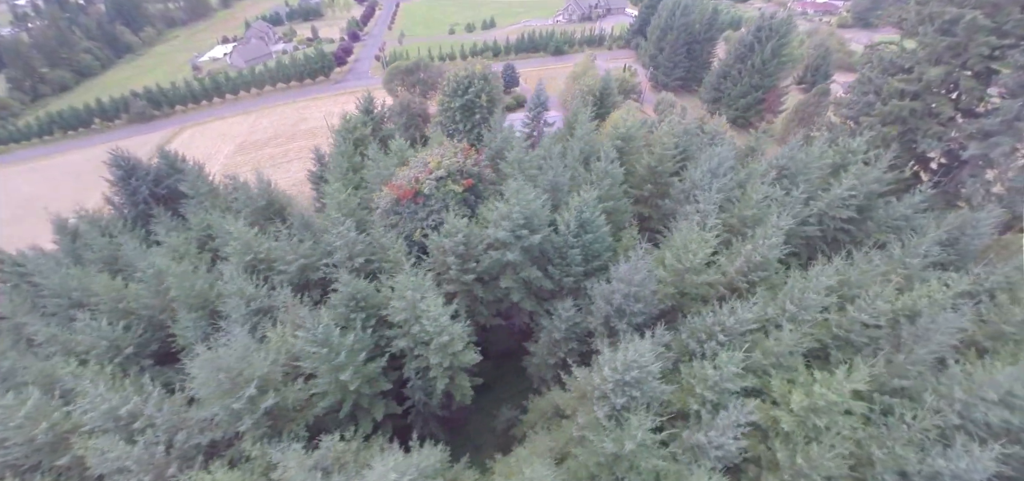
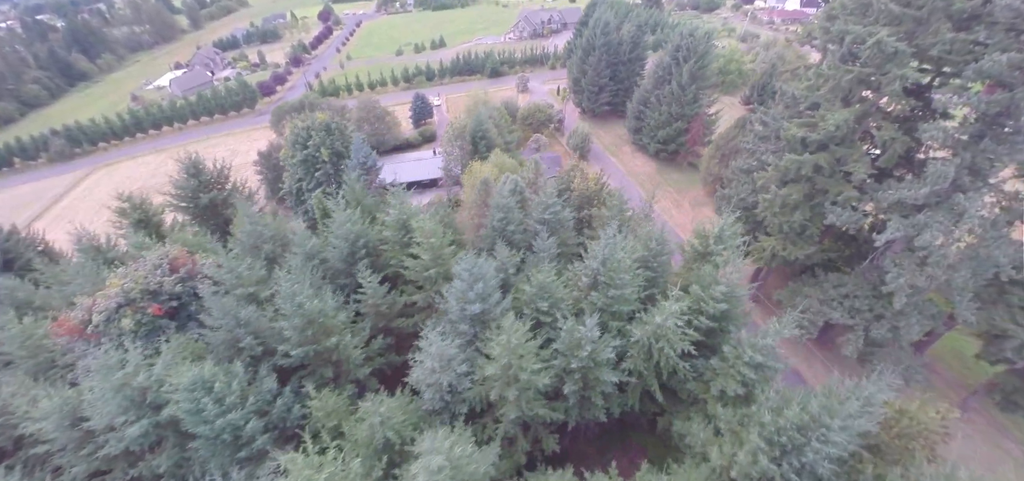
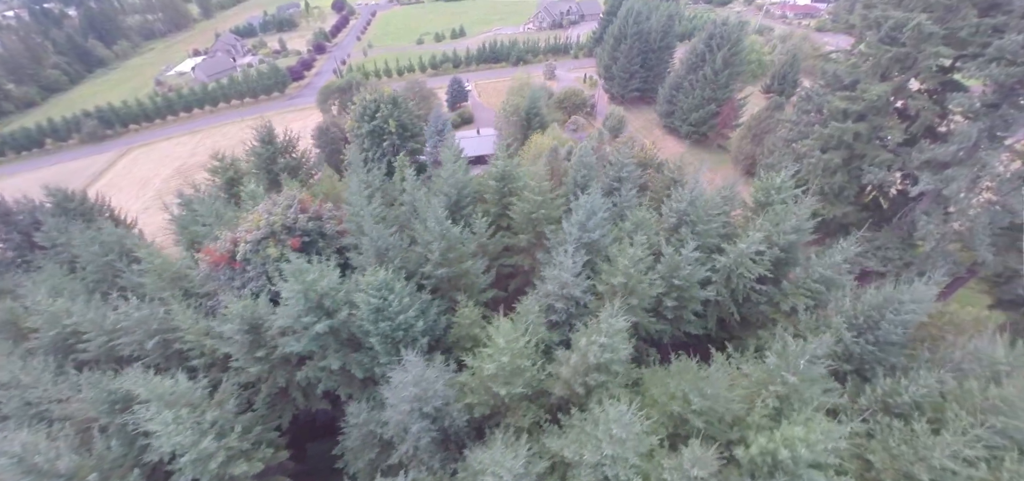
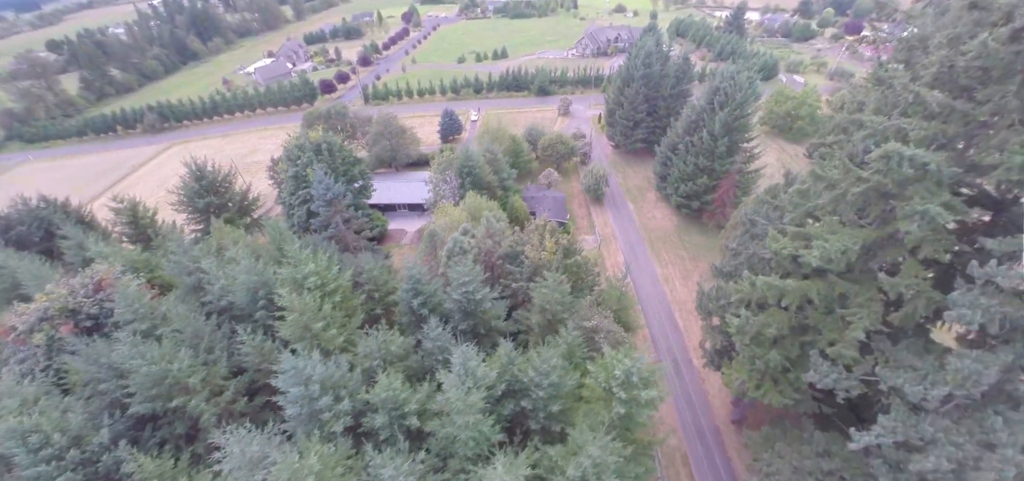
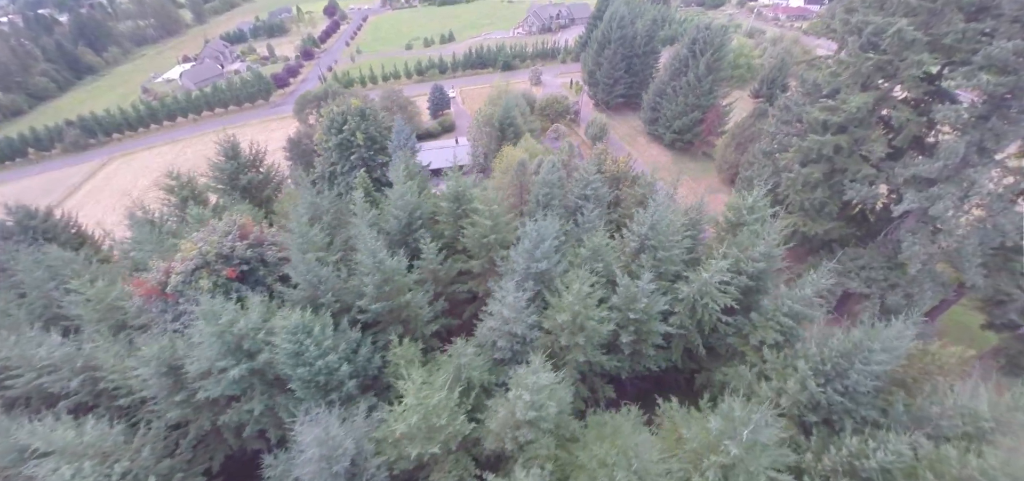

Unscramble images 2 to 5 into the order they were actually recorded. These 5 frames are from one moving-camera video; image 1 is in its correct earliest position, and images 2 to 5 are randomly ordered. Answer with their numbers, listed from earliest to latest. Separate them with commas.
3, 5, 2, 4
